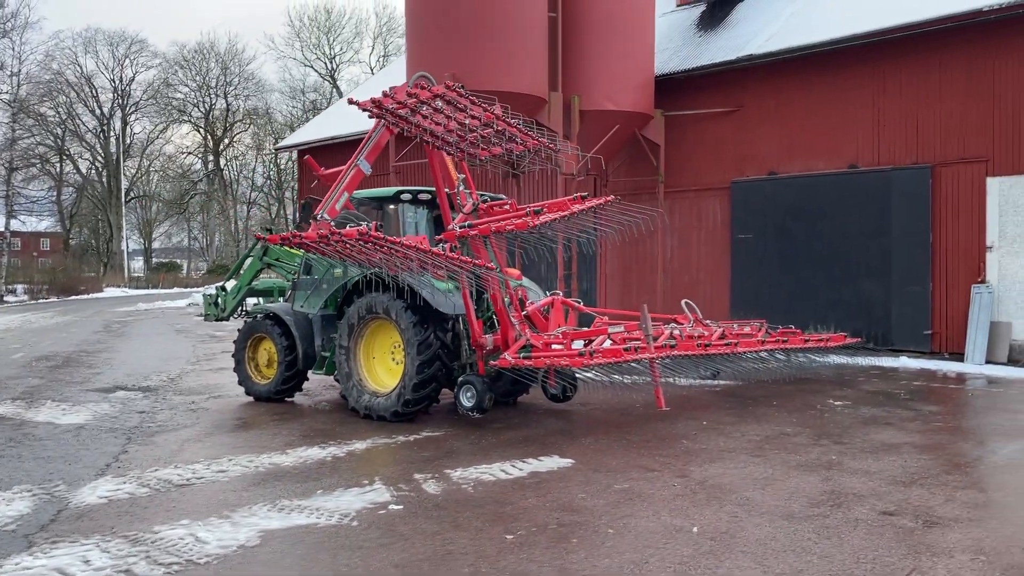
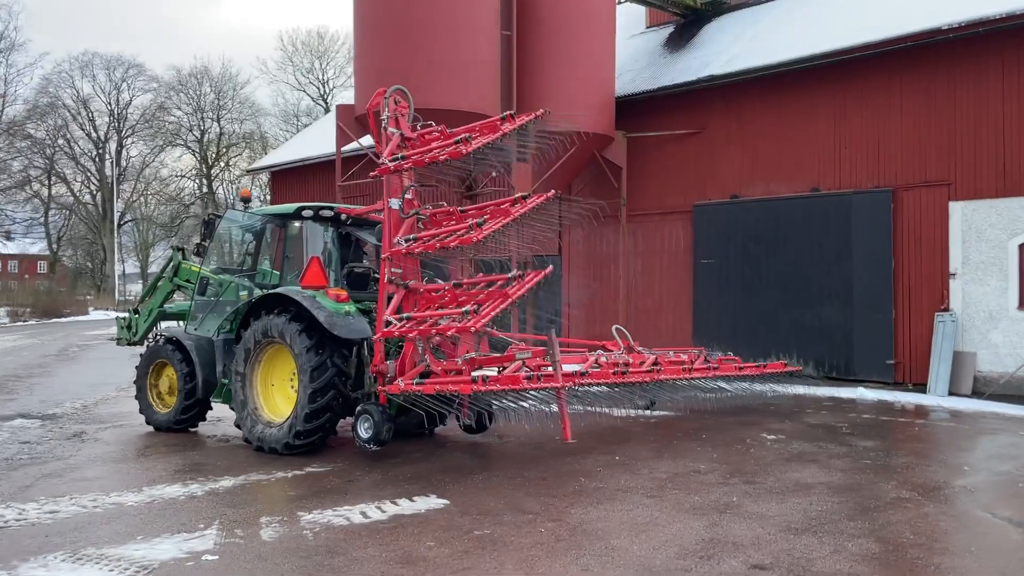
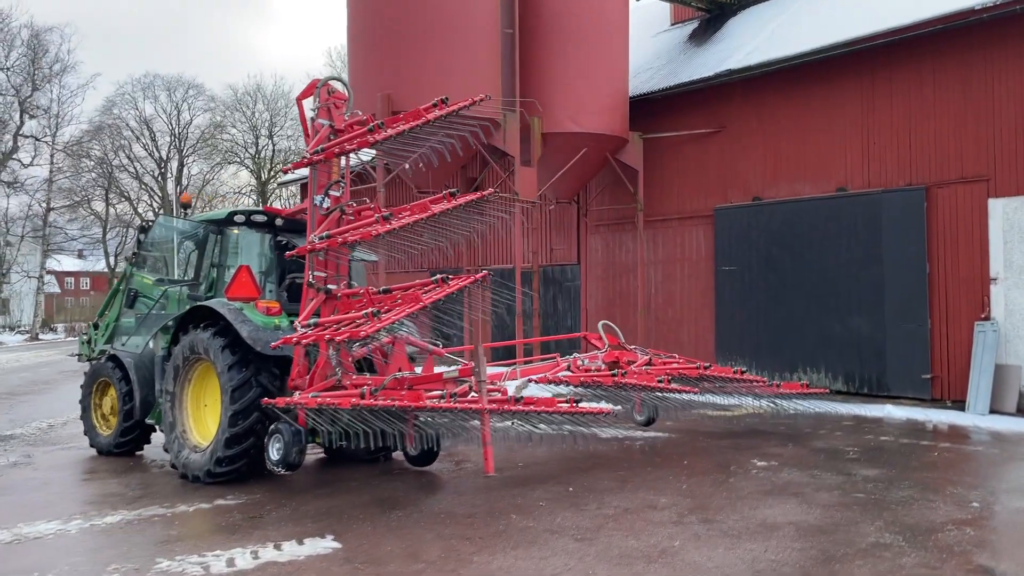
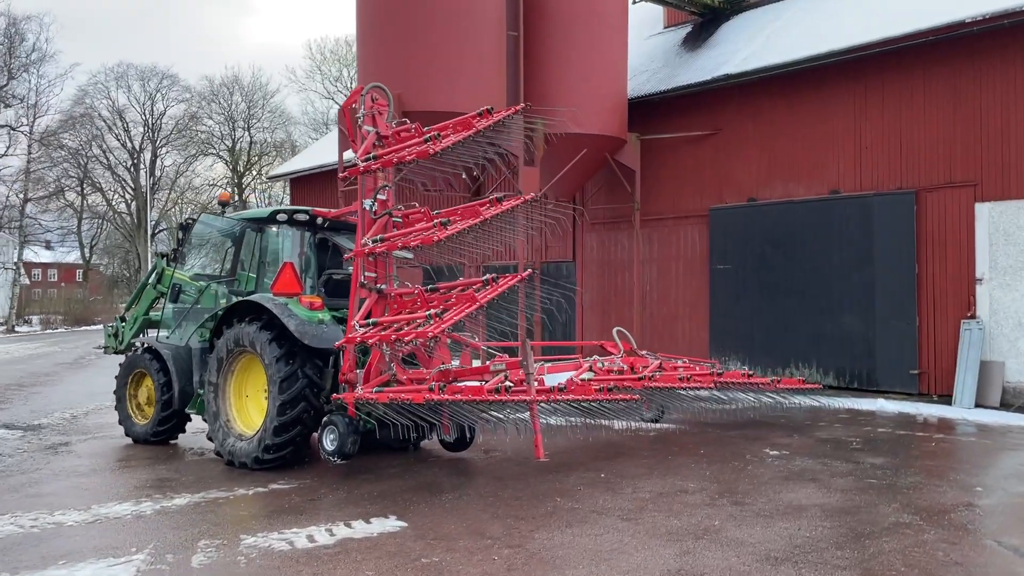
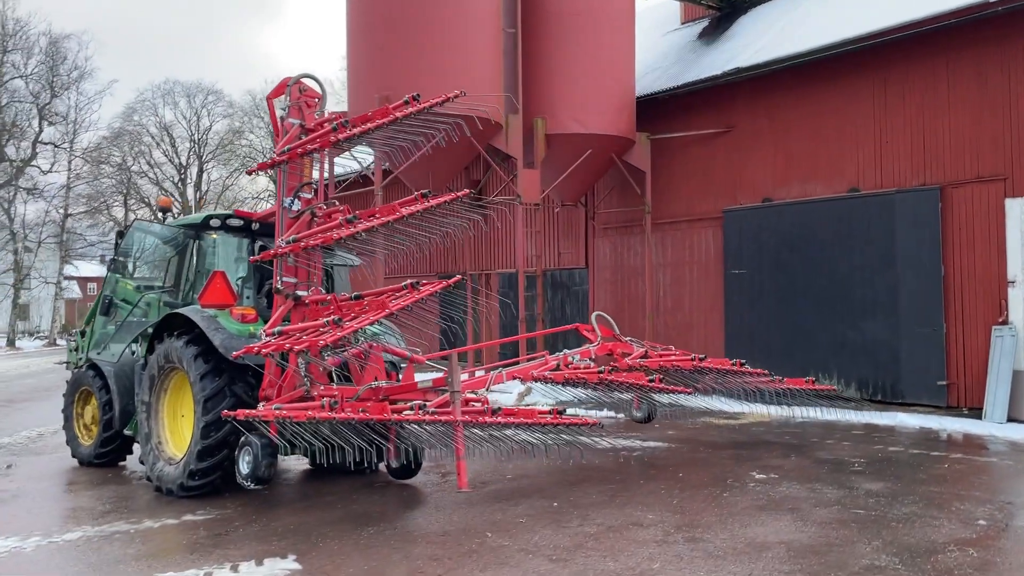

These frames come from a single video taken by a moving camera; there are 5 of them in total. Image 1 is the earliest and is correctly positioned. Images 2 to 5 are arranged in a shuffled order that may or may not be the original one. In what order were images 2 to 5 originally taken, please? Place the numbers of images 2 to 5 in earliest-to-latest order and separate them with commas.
2, 4, 3, 5
